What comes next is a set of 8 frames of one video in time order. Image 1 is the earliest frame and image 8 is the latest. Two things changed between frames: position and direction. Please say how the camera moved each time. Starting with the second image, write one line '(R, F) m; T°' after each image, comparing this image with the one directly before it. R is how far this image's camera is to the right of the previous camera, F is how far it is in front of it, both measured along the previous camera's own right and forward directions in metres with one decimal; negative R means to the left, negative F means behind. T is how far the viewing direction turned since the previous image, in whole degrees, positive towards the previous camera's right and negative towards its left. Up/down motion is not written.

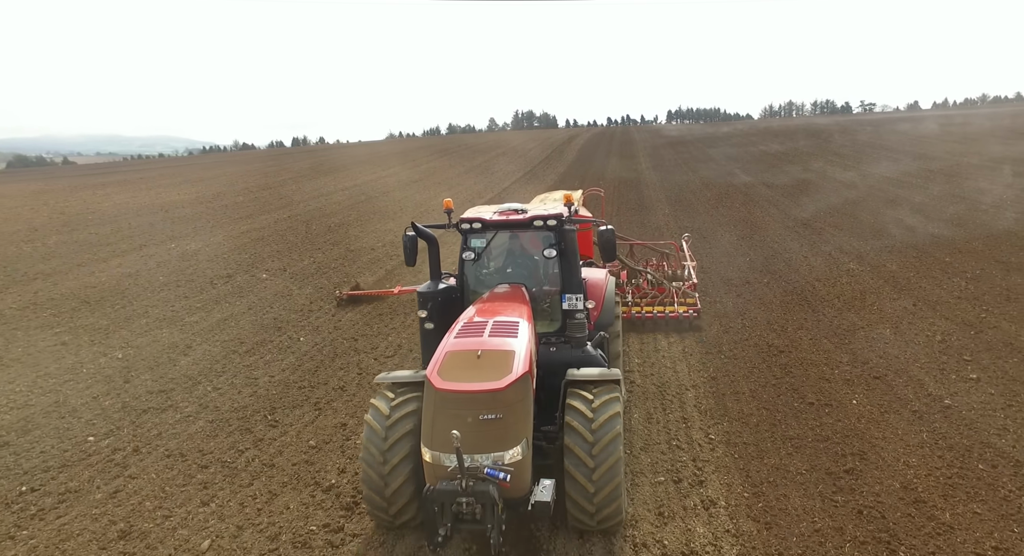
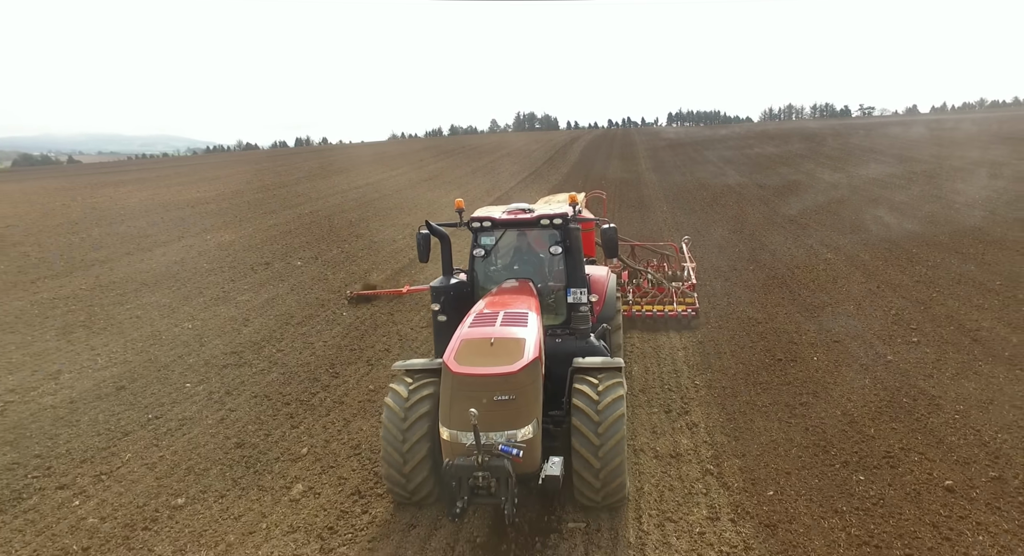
(-0.3, -1.6) m; 0°
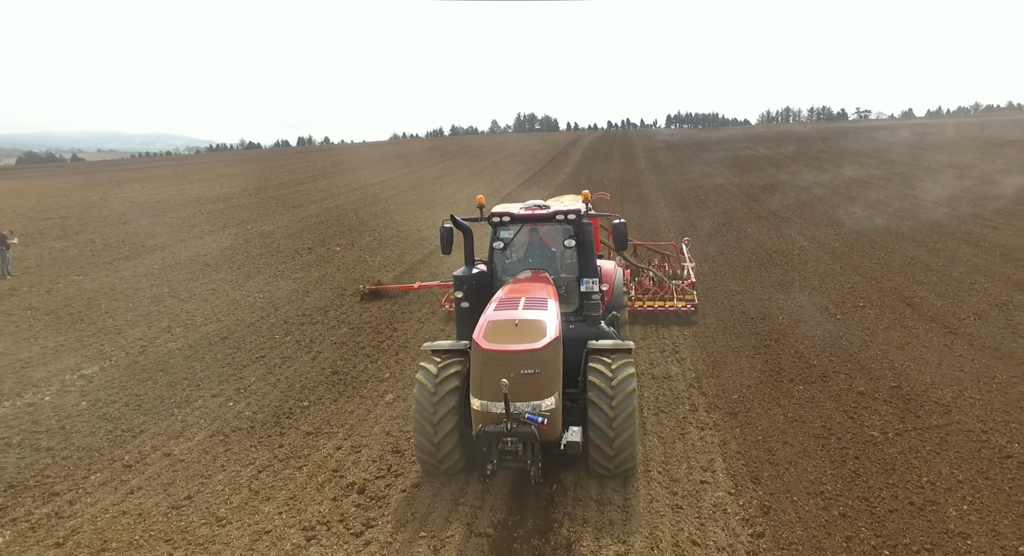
(-0.4, -2.2) m; 0°
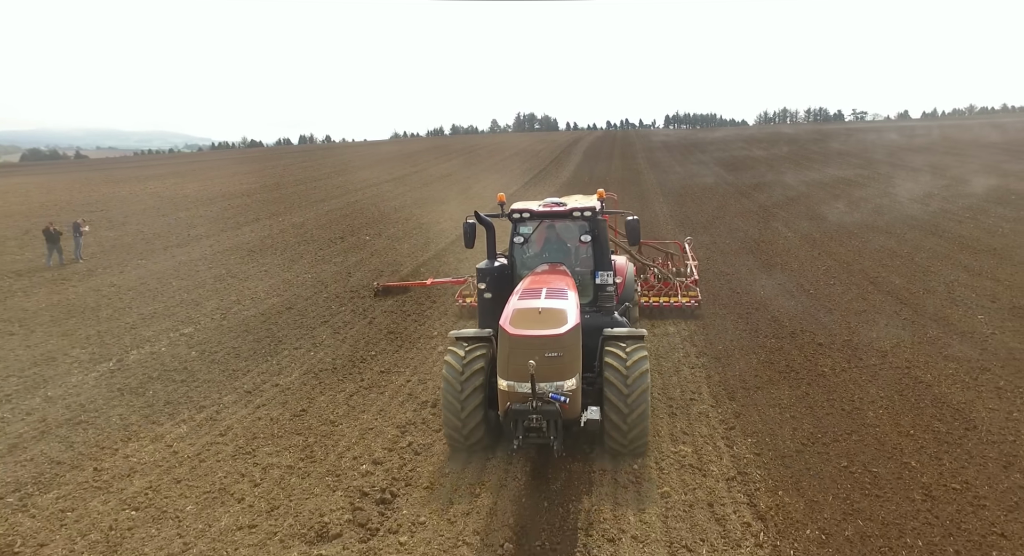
(-0.4, -1.9) m; 0°
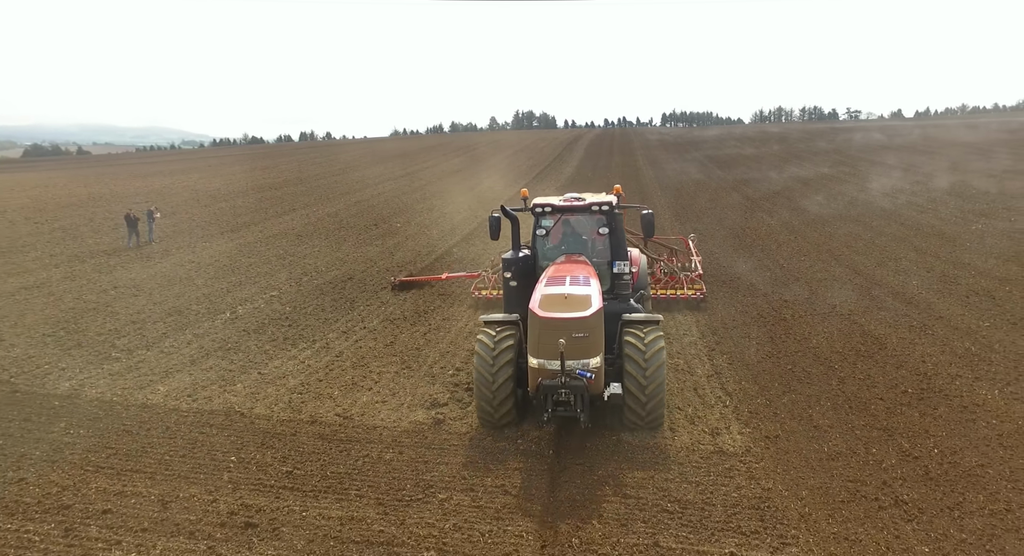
(-0.6, -2.6) m; 0°
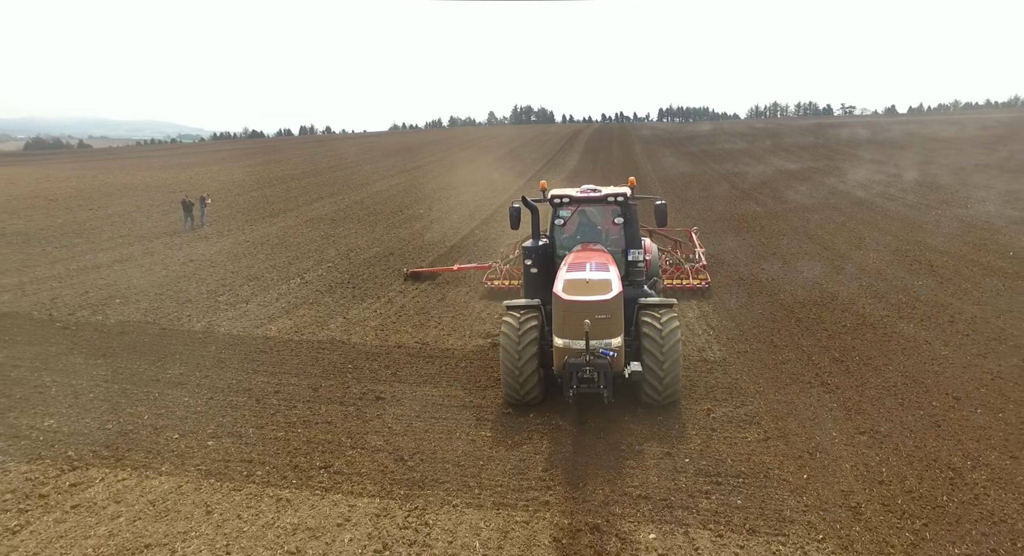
(-0.6, -2.4) m; 0°
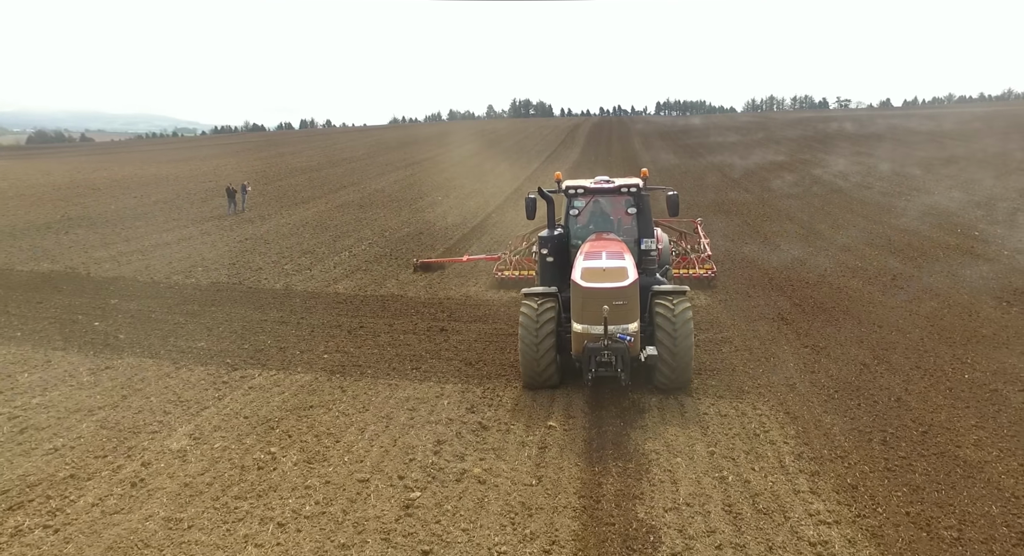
(-0.5, -2.3) m; 0°
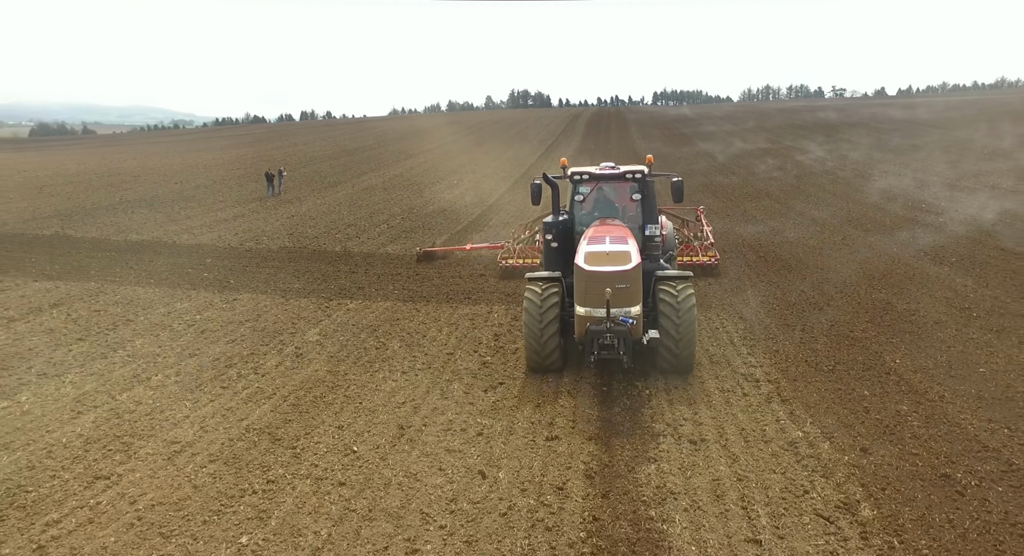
(-0.5, -2.7) m; 0°
